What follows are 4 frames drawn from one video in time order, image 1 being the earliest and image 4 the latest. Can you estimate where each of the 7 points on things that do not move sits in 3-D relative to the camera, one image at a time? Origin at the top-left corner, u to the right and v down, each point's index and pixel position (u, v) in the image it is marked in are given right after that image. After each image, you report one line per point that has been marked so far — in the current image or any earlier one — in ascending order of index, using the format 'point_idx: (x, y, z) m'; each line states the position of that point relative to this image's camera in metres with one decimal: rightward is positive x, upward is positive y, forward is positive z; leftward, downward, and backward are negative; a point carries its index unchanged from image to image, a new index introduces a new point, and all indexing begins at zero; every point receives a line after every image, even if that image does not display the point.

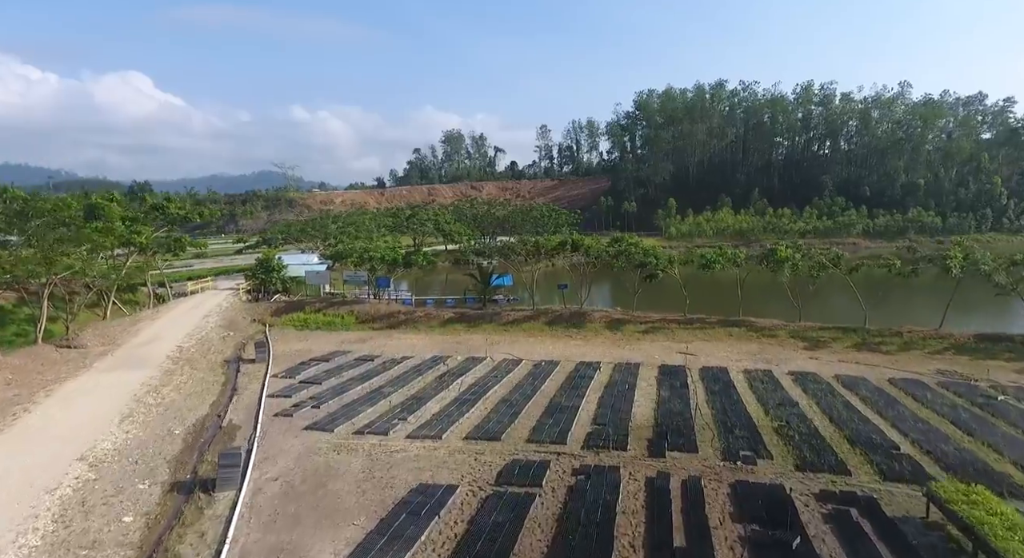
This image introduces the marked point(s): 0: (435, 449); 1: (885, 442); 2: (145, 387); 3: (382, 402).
0: (-1.2, -2.6, +9.0) m
1: (+5.6, -2.5, +8.8) m
2: (-7.7, -2.3, +12.3) m
3: (-2.6, -2.4, +11.6) m
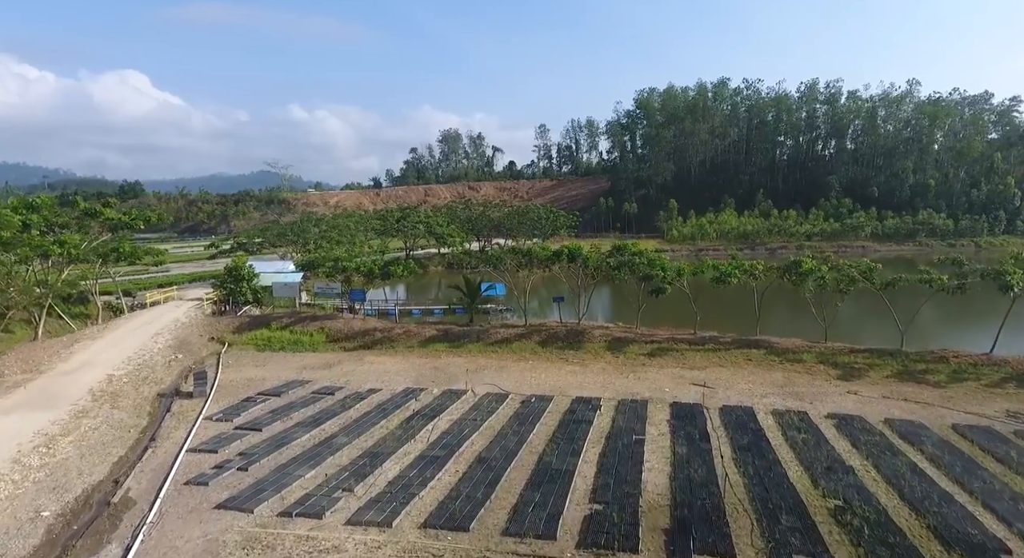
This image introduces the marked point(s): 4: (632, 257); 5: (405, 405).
0: (-1.5, -3.0, +6.7) m
1: (+5.2, -2.9, +6.5) m
2: (-8.0, -2.7, +9.9) m
3: (-2.9, -2.9, +9.3) m
4: (+3.8, +0.7, +18.9) m
5: (-2.2, -2.6, +12.3) m
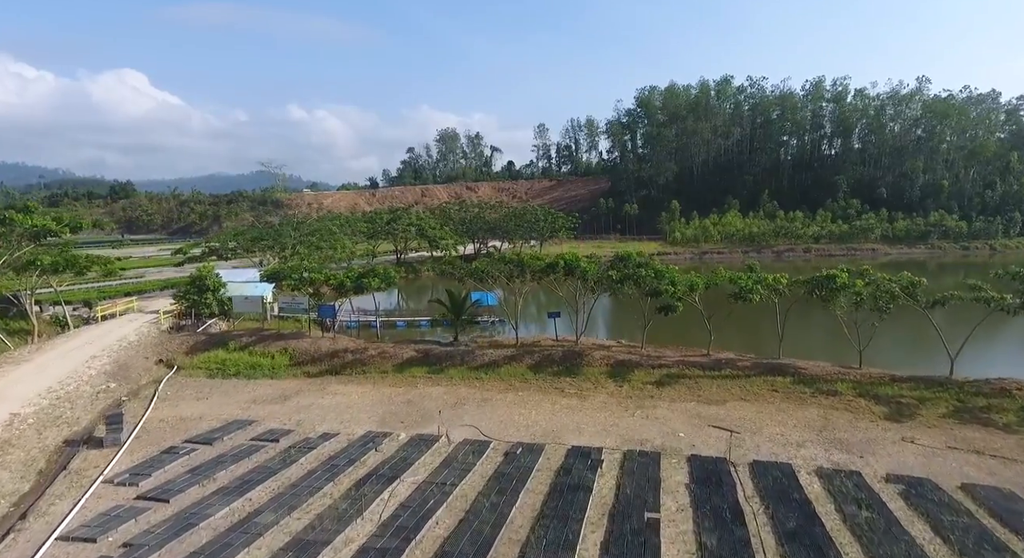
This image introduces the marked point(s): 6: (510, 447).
0: (-1.8, -3.5, +4.4) m
1: (+4.9, -3.3, +4.2) m
2: (-8.3, -3.1, +7.6) m
3: (-3.2, -3.3, +7.0) m
4: (+3.5, +0.3, +16.5) m
5: (-2.6, -3.0, +10.0) m
6: (0.0, -3.0, +10.5) m
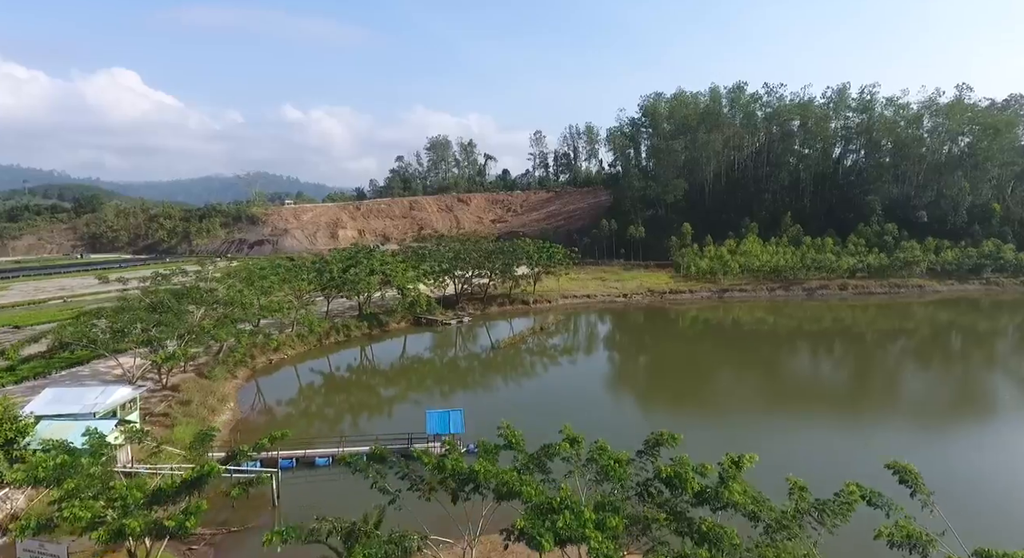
0: (-2.6, -7.1, -4.2) m
1: (+4.1, -7.0, -4.4) m
2: (-9.1, -6.8, -1.0) m
3: (-4.1, -6.9, -1.6) m
4: (+2.6, -3.4, +8.0) m
5: (-3.4, -6.7, +1.4) m
6: (-0.9, -6.6, +1.9) m
